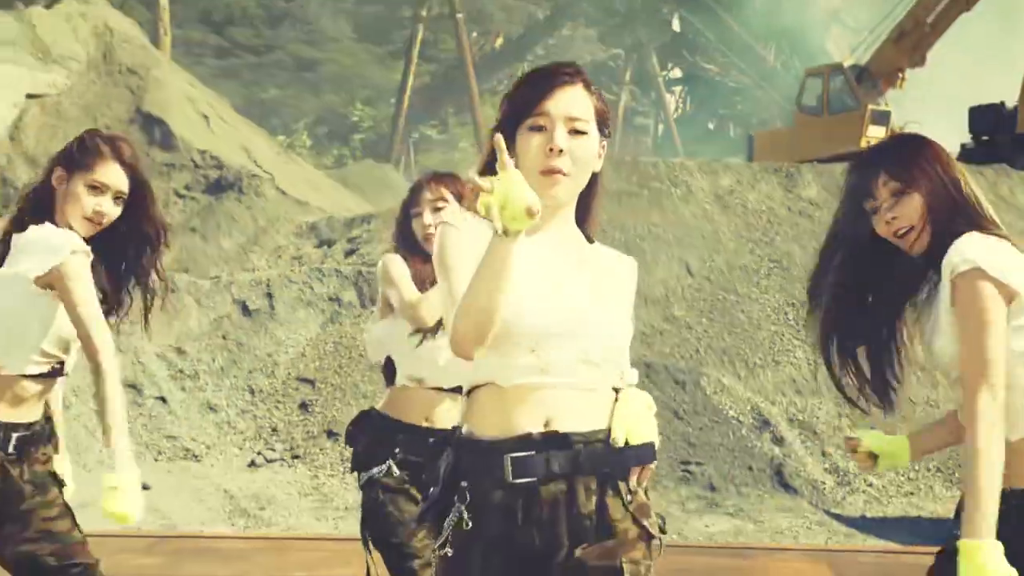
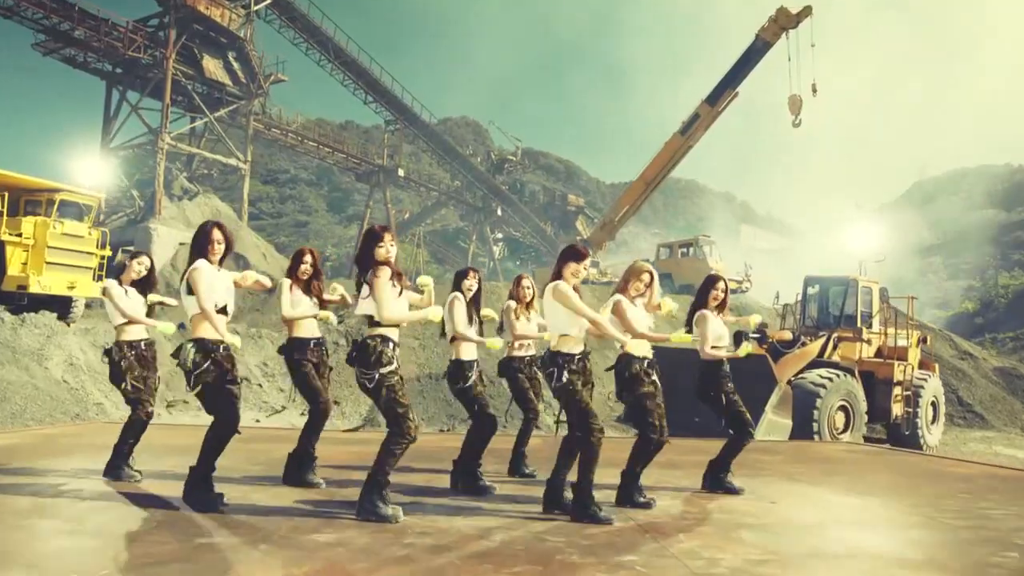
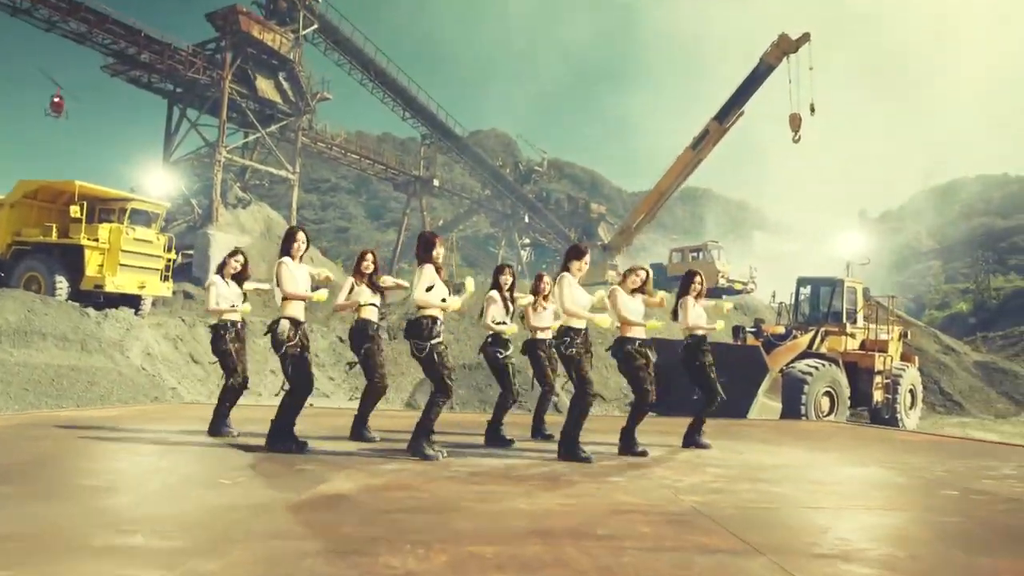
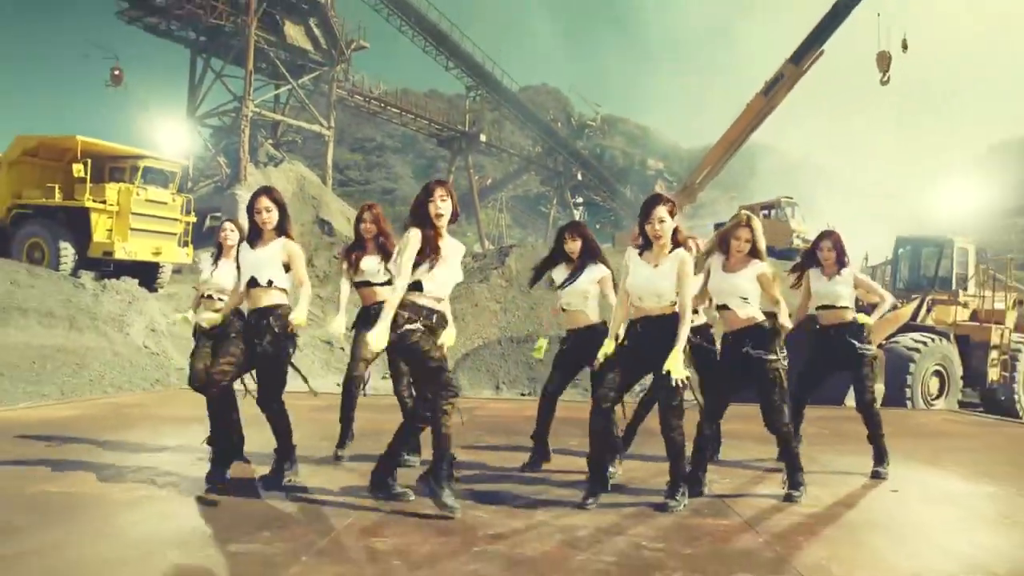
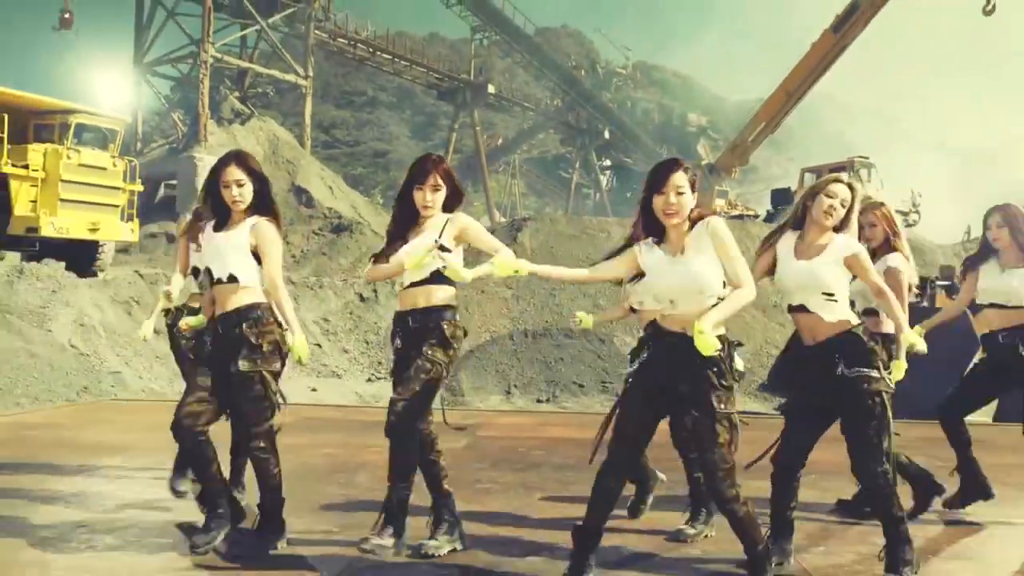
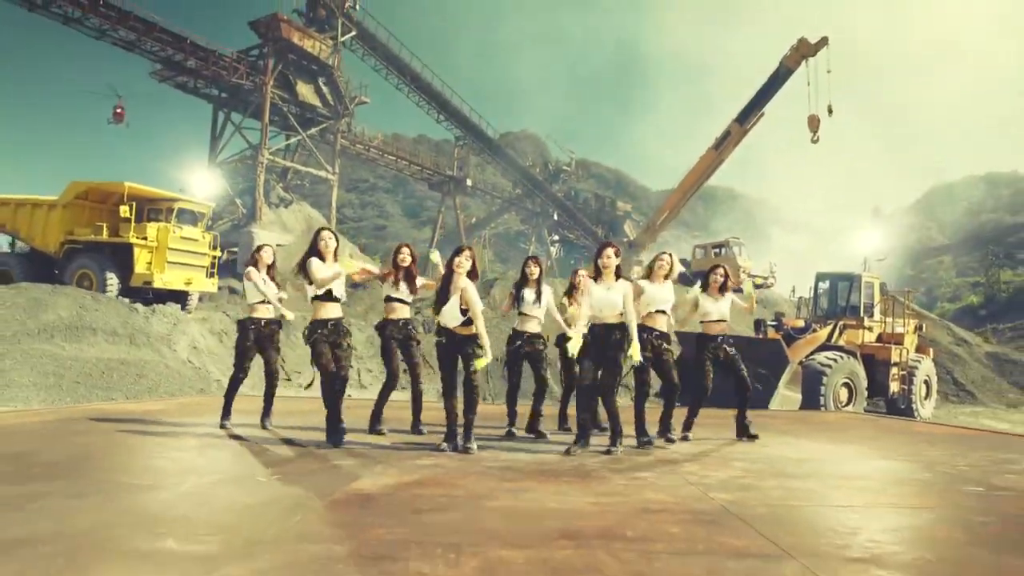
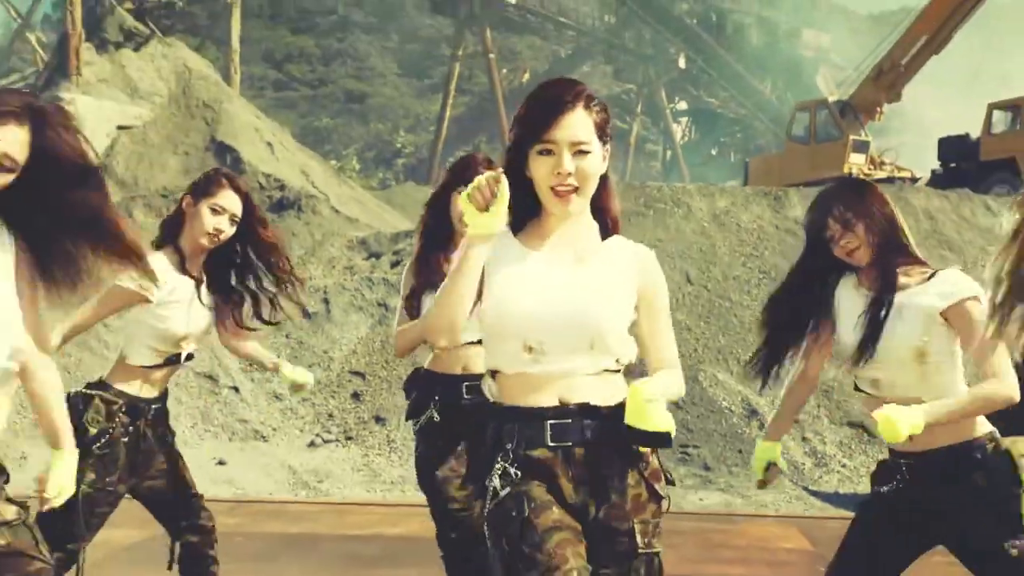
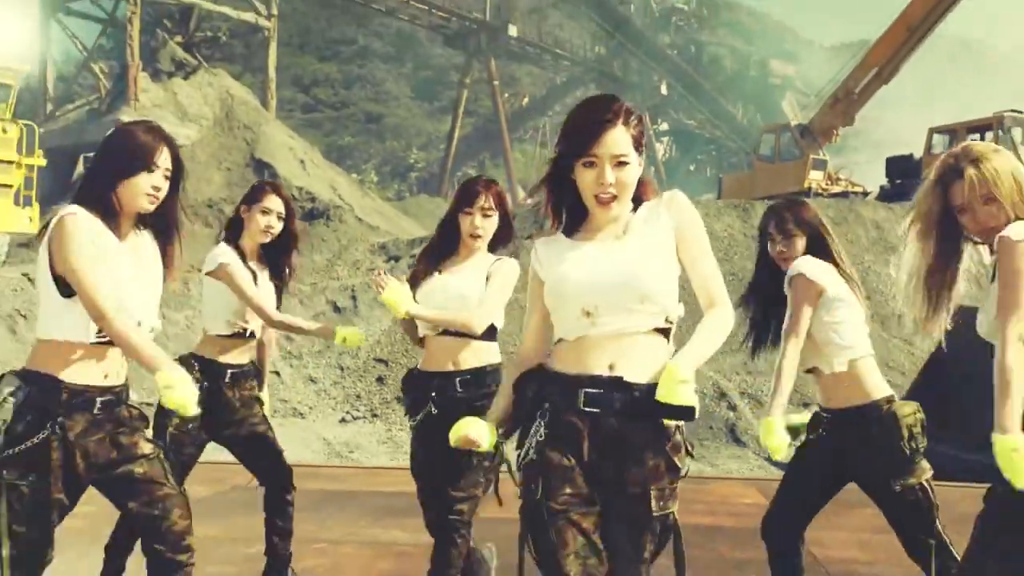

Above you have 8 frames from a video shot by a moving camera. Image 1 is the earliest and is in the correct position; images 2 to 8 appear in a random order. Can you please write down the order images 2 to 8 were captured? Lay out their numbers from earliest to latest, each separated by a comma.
7, 8, 5, 4, 6, 3, 2
